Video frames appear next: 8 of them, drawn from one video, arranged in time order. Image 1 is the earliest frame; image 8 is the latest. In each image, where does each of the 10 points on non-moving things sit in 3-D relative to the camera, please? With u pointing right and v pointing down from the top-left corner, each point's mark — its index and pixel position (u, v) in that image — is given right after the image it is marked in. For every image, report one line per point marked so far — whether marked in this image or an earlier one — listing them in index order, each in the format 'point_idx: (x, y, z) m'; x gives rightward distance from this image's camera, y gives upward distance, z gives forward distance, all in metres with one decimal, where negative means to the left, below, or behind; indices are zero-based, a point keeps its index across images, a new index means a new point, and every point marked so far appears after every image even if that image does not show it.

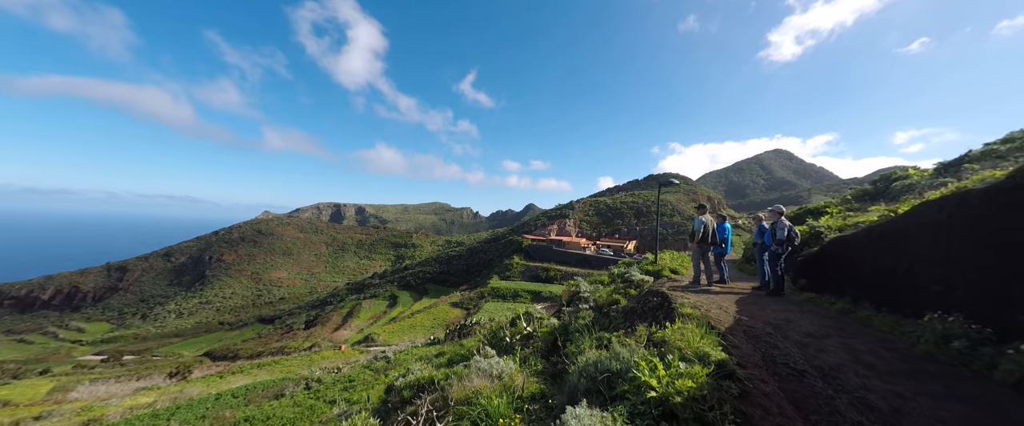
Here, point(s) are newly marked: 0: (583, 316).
0: (+1.0, -1.4, +4.9) m
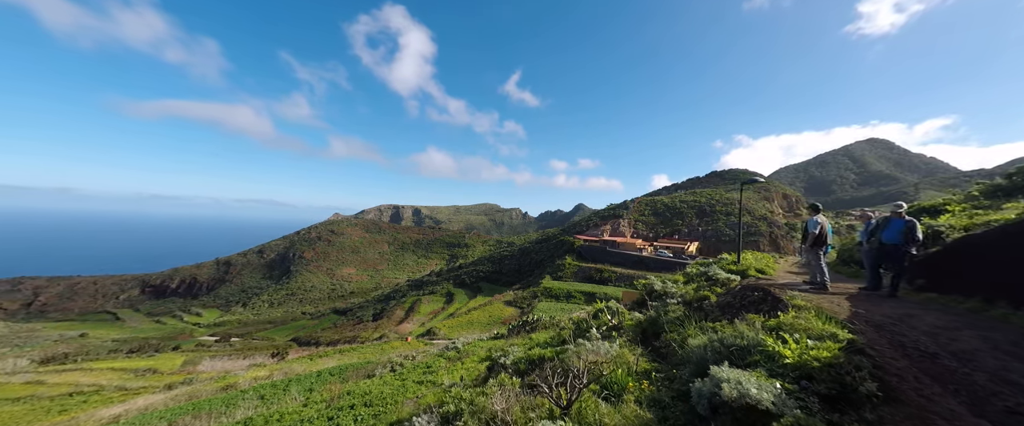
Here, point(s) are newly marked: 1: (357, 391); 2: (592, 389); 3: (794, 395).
0: (+2.4, -1.4, +5.1) m
1: (-5.7, -6.3, +12.2) m
2: (+0.8, -1.5, +3.1) m
3: (+1.8, -1.1, +2.1) m
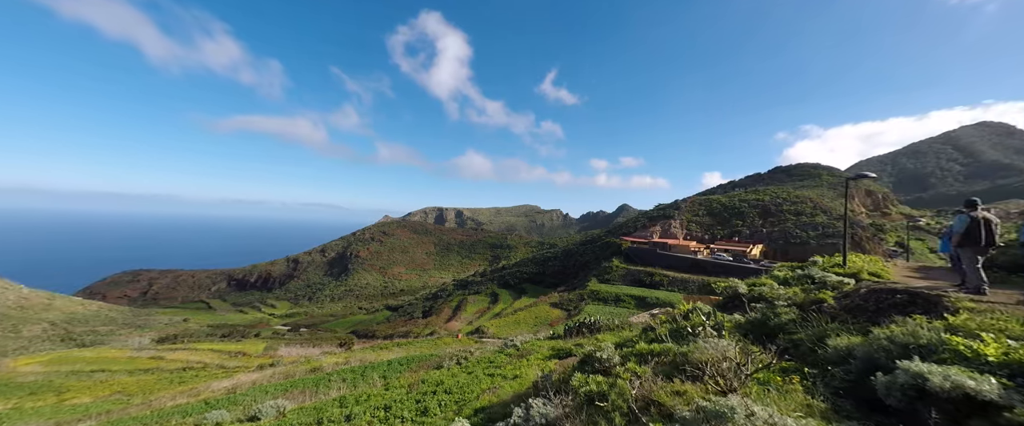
0: (+3.9, -1.4, +4.9) m
1: (-3.2, -6.3, +13.0) m
2: (+2.1, -1.5, +3.1) m
3: (+2.9, -1.1, +2.1) m
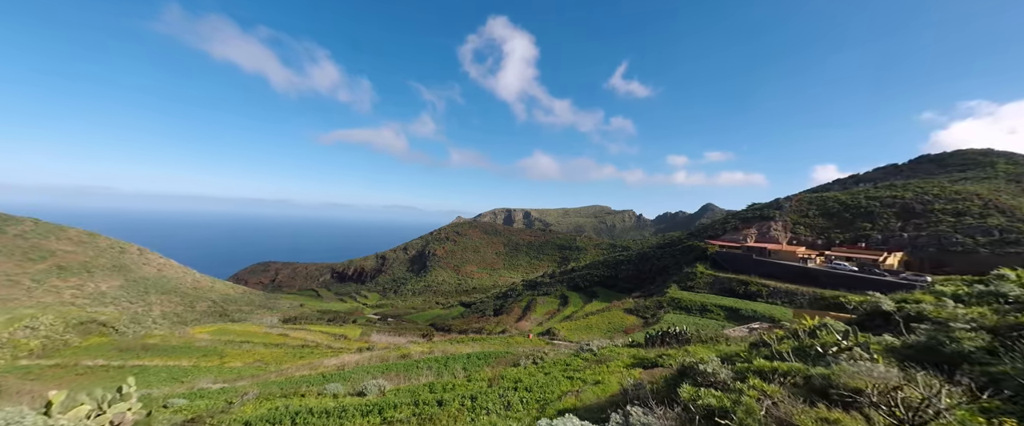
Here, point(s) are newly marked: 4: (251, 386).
0: (+5.2, -1.4, +4.0) m
1: (-0.1, -6.3, +13.3) m
2: (+3.1, -1.5, +2.6) m
3: (+3.7, -1.0, +1.4) m
4: (-11.7, -7.7, +15.5) m
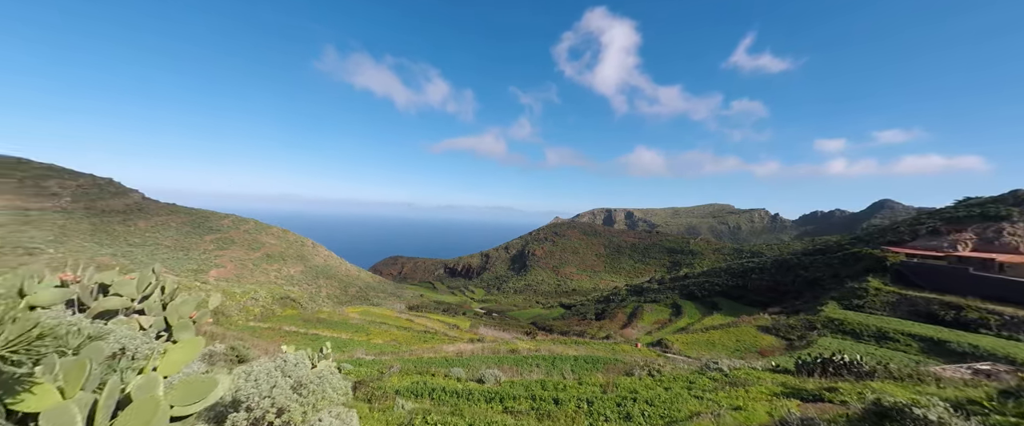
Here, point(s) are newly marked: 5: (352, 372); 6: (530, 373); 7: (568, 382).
0: (+6.6, -1.3, +2.0) m
1: (+4.2, -6.3, +12.5) m
2: (+4.2, -1.4, +1.3) m
3: (+4.5, -0.9, 0.0) m
4: (-6.3, -7.6, +17.8) m
5: (-6.6, -6.5, +14.3) m
6: (+0.8, -7.1, +15.4) m
7: (+2.3, -6.8, +13.9) m
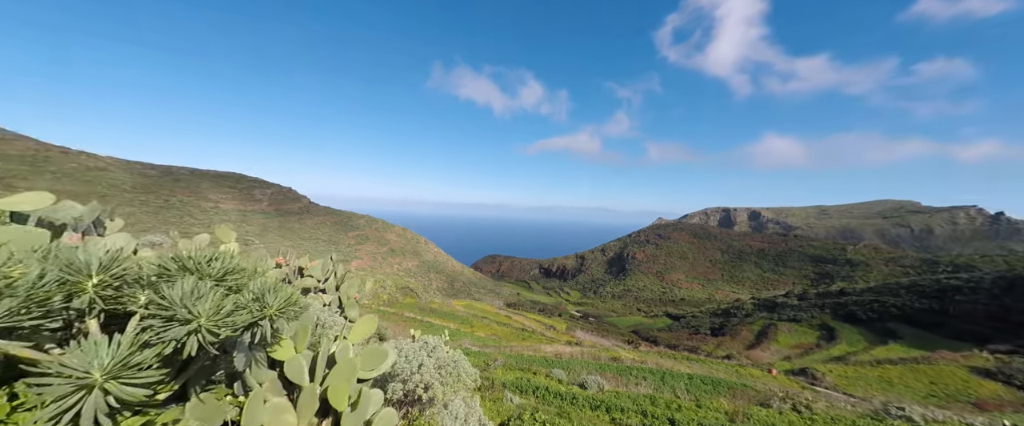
0: (+7.1, -1.1, -0.5) m
1: (+7.7, -6.2, +10.2) m
2: (+4.6, -1.2, -0.5) m
3: (+4.4, -0.8, -1.9) m
4: (-0.8, -7.5, +18.2) m
5: (-2.2, -6.5, +14.9) m
6: (+5.3, -7.1, +14.0) m
7: (+6.3, -6.7, +12.1) m
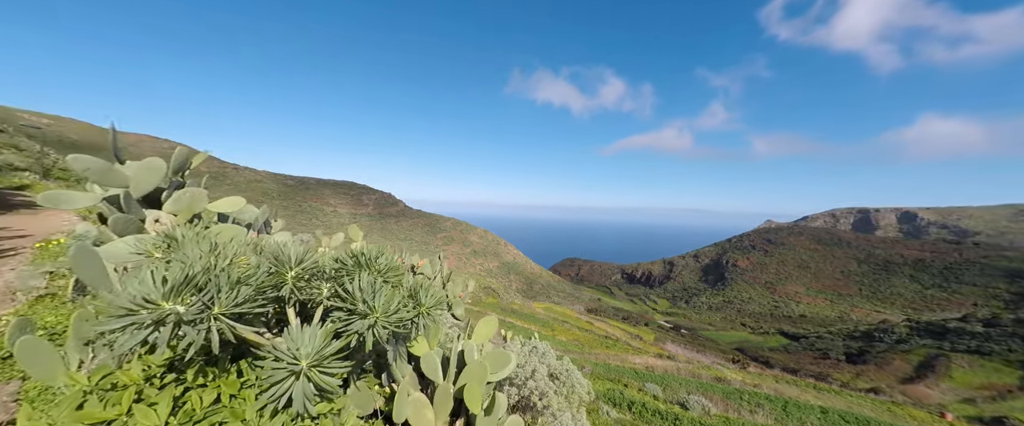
0: (+7.4, -1.1, -2.6) m
1: (+10.5, -6.2, +7.7) m
2: (+4.9, -1.2, -2.0) m
3: (+4.5, -0.7, -3.3) m
4: (+4.1, -7.6, +17.5) m
5: (+2.0, -6.5, +14.6) m
6: (+9.0, -7.1, +11.9) m
7: (+9.6, -6.7, +9.9) m
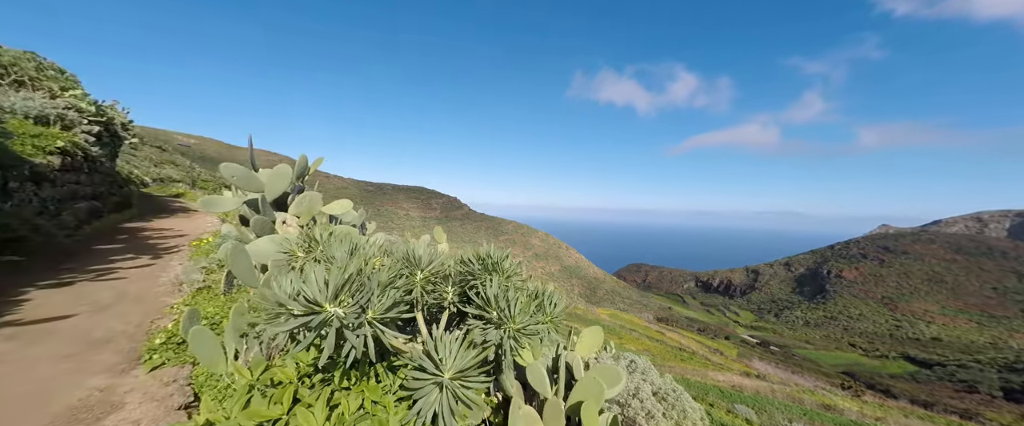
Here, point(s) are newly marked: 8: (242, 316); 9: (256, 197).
0: (+7.4, -1.0, -4.3) m
1: (+12.3, -6.2, +5.2) m
2: (+5.0, -1.1, -3.2) m
3: (+4.3, -0.6, -4.4) m
4: (+7.8, -7.7, +16.0) m
5: (+5.3, -6.6, +13.5) m
6: (+11.6, -7.1, +9.6) m
7: (+11.8, -6.7, +7.5) m
8: (-2.5, -0.9, +3.1) m
9: (-3.9, +0.3, +5.3) m
